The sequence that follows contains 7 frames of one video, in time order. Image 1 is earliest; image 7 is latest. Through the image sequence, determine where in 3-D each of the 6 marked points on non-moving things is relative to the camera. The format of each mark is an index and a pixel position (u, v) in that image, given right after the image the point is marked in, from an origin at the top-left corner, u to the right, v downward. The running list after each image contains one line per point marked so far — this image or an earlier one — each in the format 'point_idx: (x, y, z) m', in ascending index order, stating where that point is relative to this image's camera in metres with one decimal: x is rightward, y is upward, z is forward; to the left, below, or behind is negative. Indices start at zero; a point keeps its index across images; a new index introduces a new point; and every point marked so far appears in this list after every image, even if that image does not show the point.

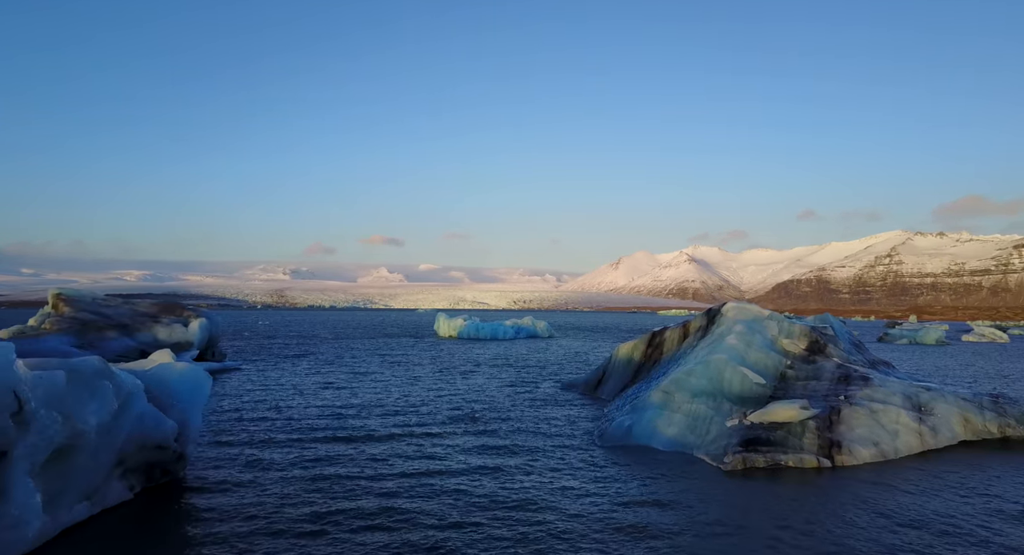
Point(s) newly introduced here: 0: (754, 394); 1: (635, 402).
0: (+7.0, -3.4, +17.3) m
1: (+3.6, -3.7, +17.4) m
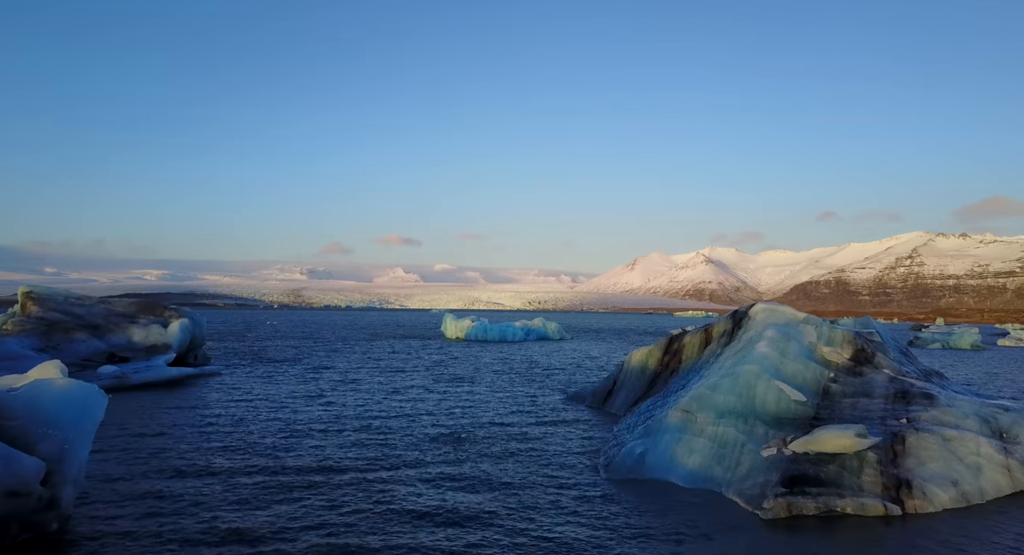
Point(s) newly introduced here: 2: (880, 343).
0: (+6.8, -3.3, +14.5) m
1: (+3.4, -3.6, +14.7) m
2: (+11.8, -2.1, +19.2) m
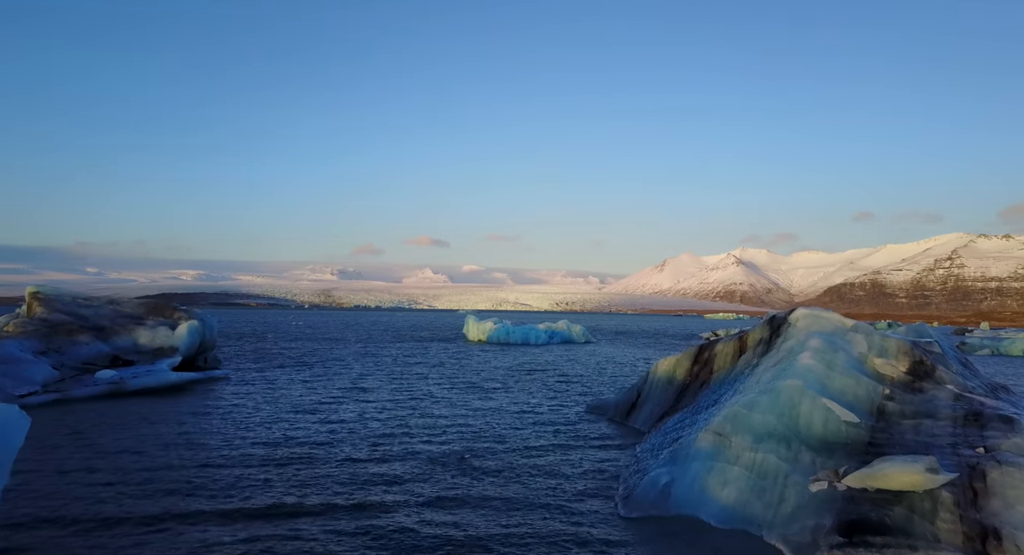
0: (+7.0, -3.4, +12.5) m
1: (+3.6, -3.7, +12.9) m
2: (+12.2, -2.2, +17.0) m
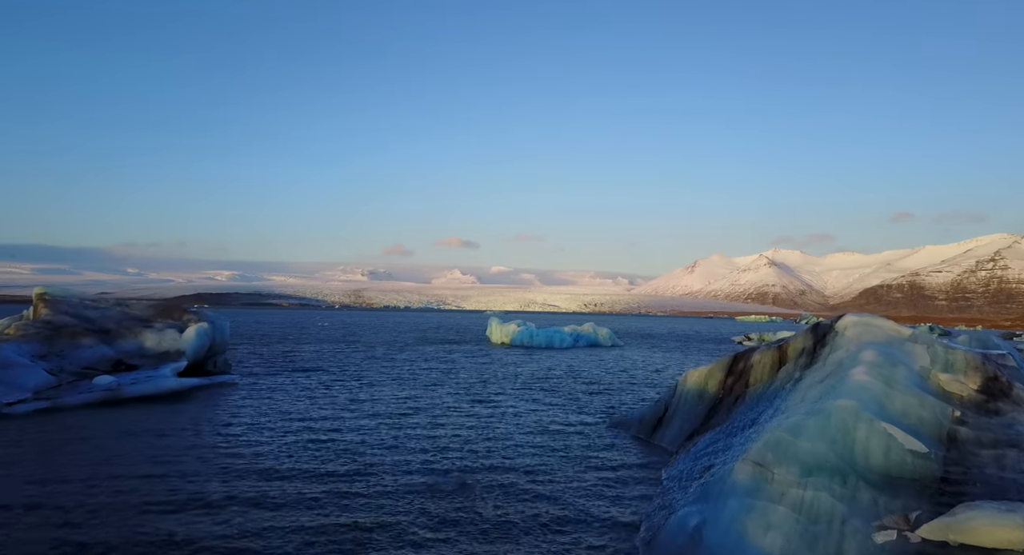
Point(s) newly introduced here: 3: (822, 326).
0: (+7.1, -3.4, +10.6) m
1: (+3.7, -3.8, +11.1) m
2: (+12.5, -2.3, +14.8) m
3: (+8.9, -1.4, +17.0) m
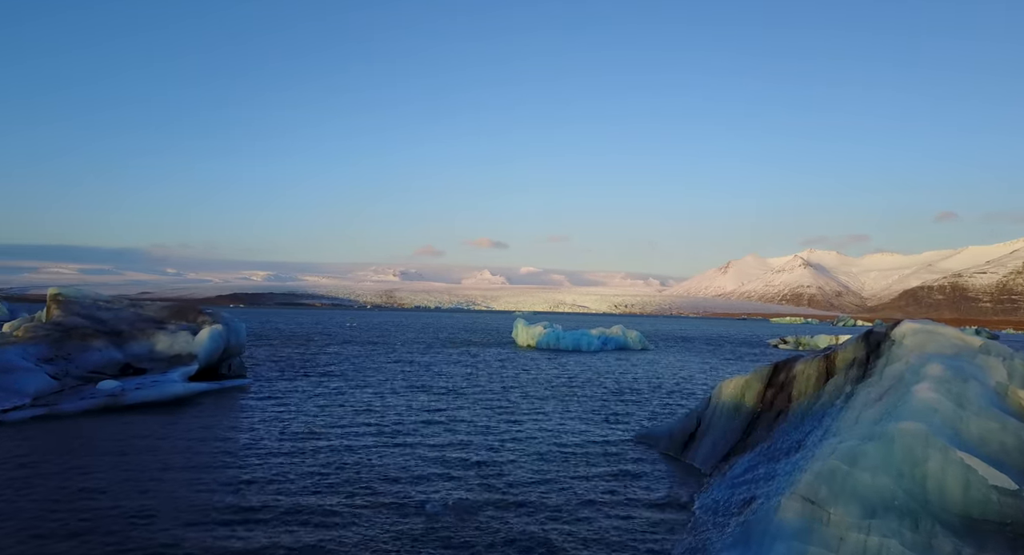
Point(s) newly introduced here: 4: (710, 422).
0: (+7.2, -3.5, +8.8) m
1: (+3.8, -3.8, +9.5) m
2: (+12.8, -2.4, +12.7) m
3: (+9.3, -1.4, +15.1) m
4: (+6.4, -4.6, +19.1) m
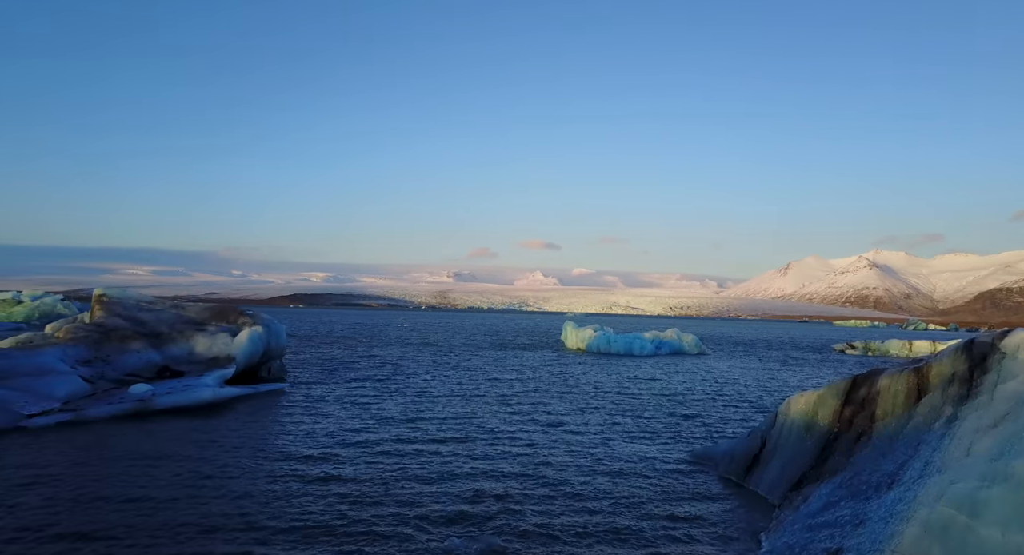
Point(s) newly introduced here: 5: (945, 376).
0: (+7.5, -3.5, +6.6) m
1: (+4.2, -3.8, +7.6) m
2: (+13.4, -2.4, +10.0) m
3: (+10.1, -1.5, +12.7) m
4: (+7.6, -4.7, +16.9) m
5: (+9.5, -2.2, +12.9) m
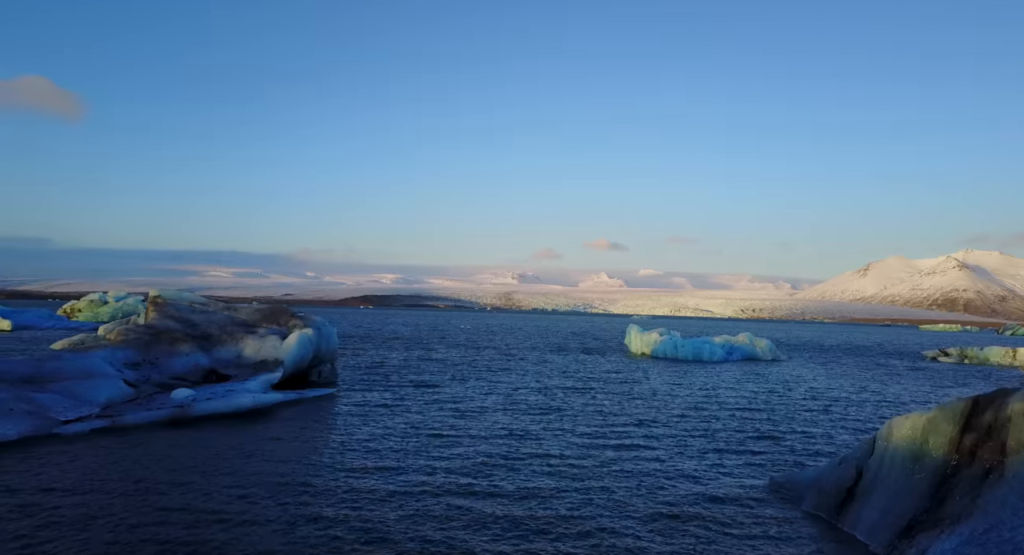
0: (+7.6, -3.5, +4.0) m
1: (+4.4, -3.9, +5.3) m
2: (+13.9, -2.4, +6.8) m
3: (+10.9, -1.5, +9.8) m
4: (+8.8, -4.7, +14.3) m
5: (+10.3, -2.2, +10.1) m
